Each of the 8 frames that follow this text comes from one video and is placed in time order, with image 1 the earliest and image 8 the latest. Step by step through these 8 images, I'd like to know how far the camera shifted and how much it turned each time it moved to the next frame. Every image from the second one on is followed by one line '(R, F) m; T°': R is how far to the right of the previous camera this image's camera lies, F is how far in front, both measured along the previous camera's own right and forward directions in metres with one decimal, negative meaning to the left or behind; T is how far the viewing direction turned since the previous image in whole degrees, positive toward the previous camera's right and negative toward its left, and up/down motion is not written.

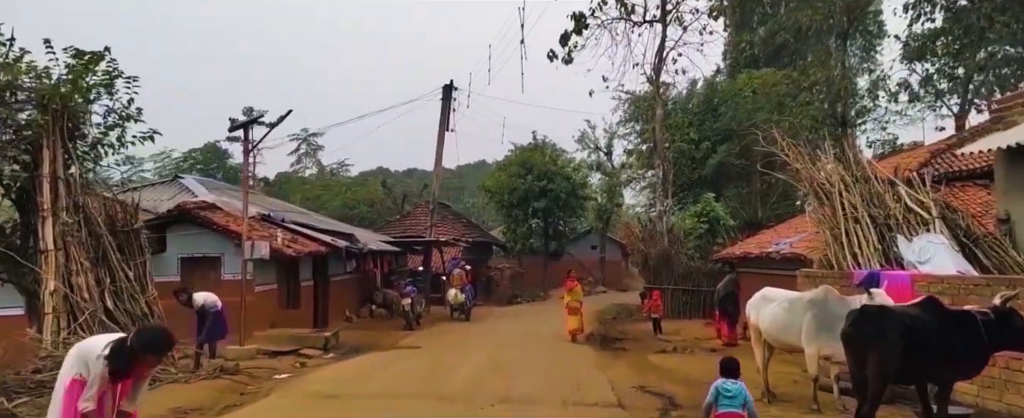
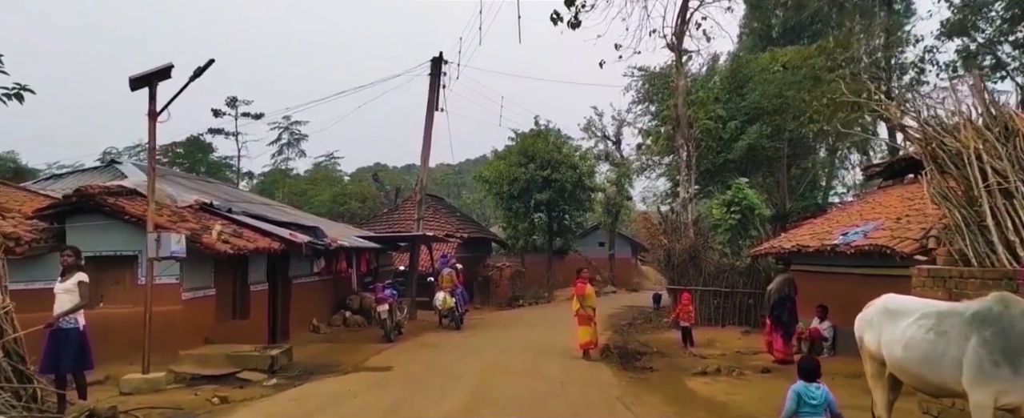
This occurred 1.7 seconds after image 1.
(+0.1, +2.9) m; 0°
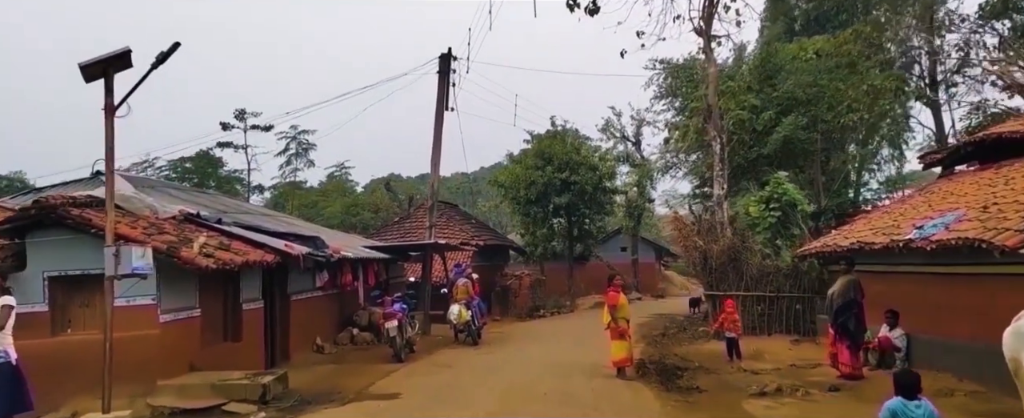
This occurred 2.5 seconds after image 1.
(-0.1, +1.4) m; -1°
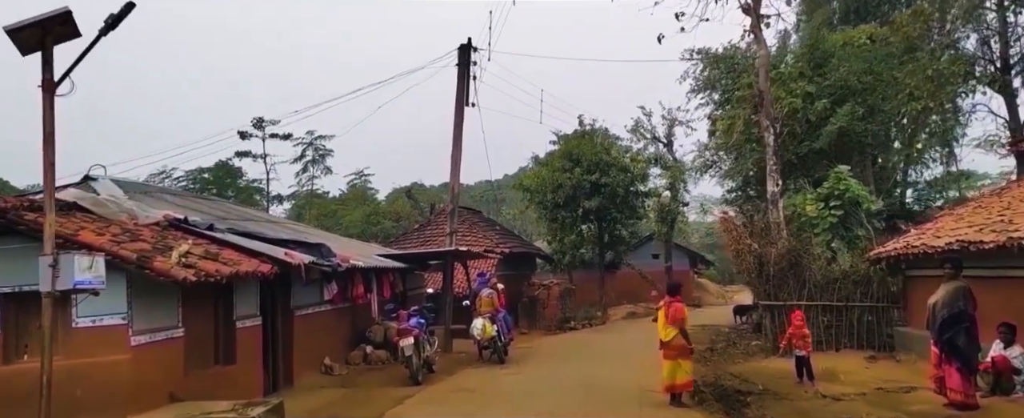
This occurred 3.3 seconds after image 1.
(-0.1, +1.6) m; -2°
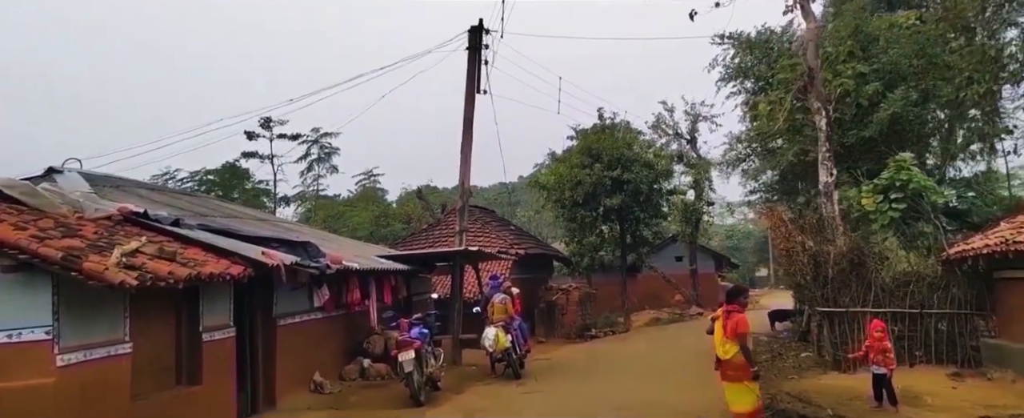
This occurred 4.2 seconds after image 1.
(0.0, +1.7) m; -1°
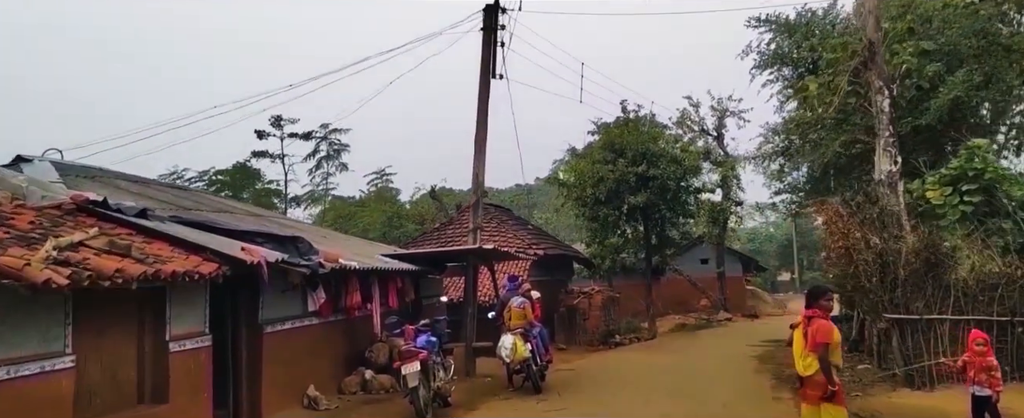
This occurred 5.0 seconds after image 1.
(-0.1, +1.4) m; -1°
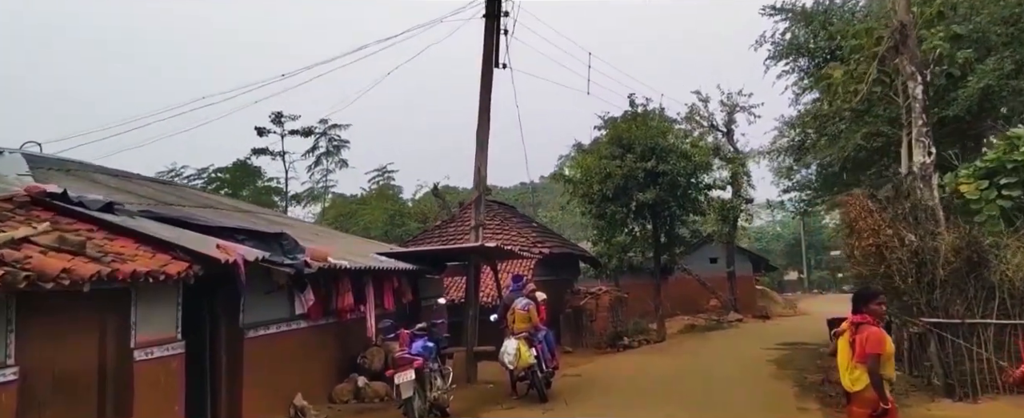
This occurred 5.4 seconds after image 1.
(0.0, +0.8) m; 0°
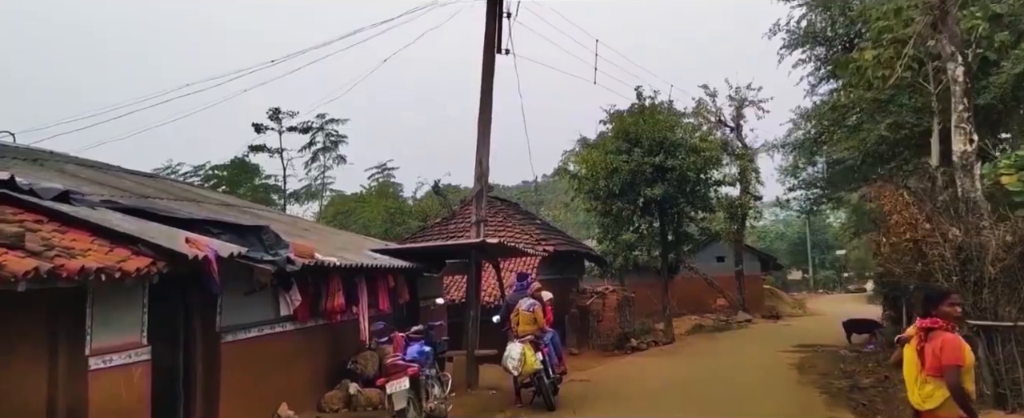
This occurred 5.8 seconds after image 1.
(0.0, +0.8) m; 0°
